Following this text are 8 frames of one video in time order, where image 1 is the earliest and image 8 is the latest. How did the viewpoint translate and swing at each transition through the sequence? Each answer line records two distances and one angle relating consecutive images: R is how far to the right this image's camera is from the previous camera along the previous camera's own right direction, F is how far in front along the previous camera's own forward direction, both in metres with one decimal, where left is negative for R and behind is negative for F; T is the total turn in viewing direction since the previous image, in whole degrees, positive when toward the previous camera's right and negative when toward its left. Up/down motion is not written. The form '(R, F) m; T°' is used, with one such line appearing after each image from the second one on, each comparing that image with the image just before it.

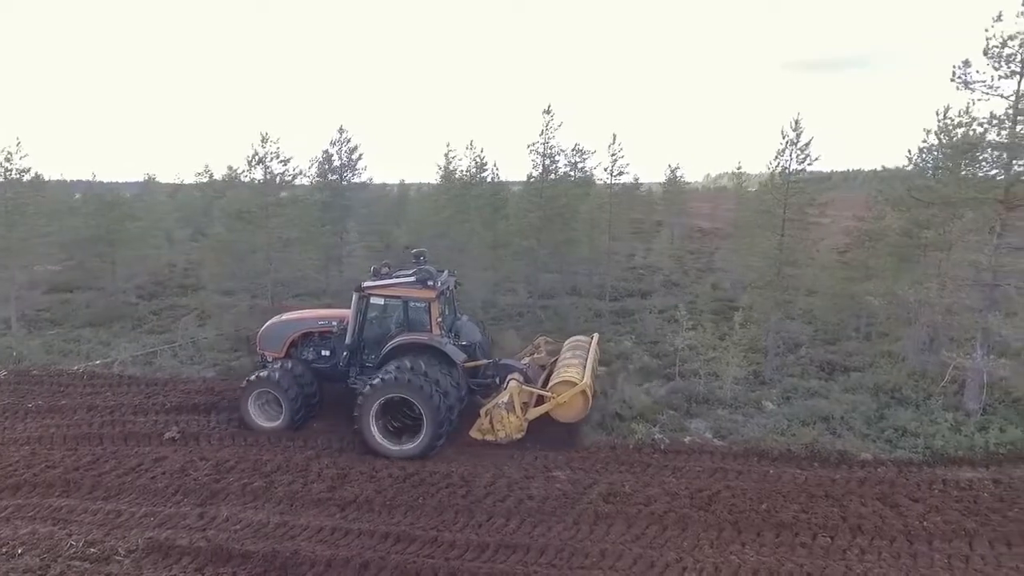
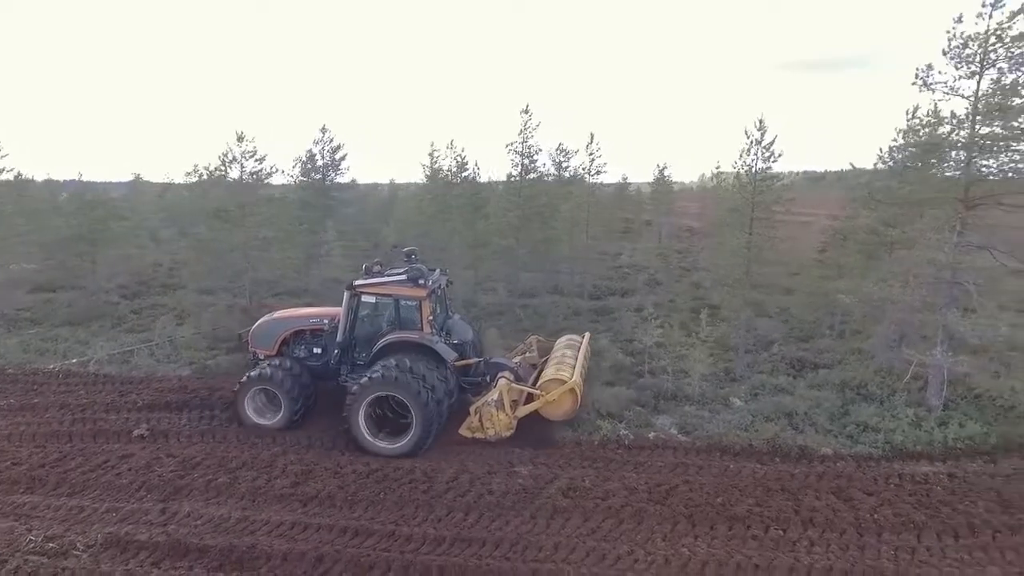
(+0.4, -0.1) m; 0°
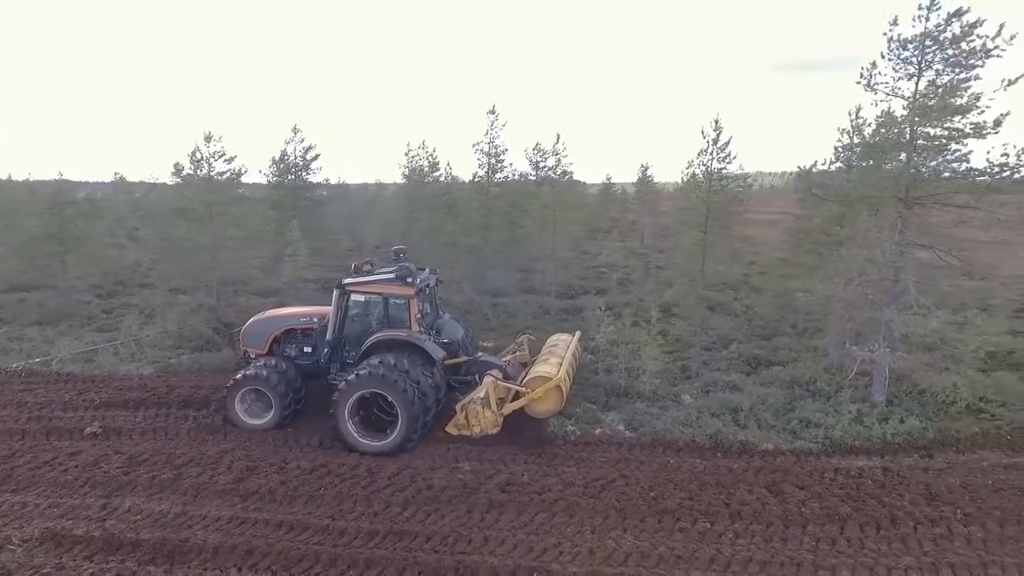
(+0.6, -0.1) m; 0°
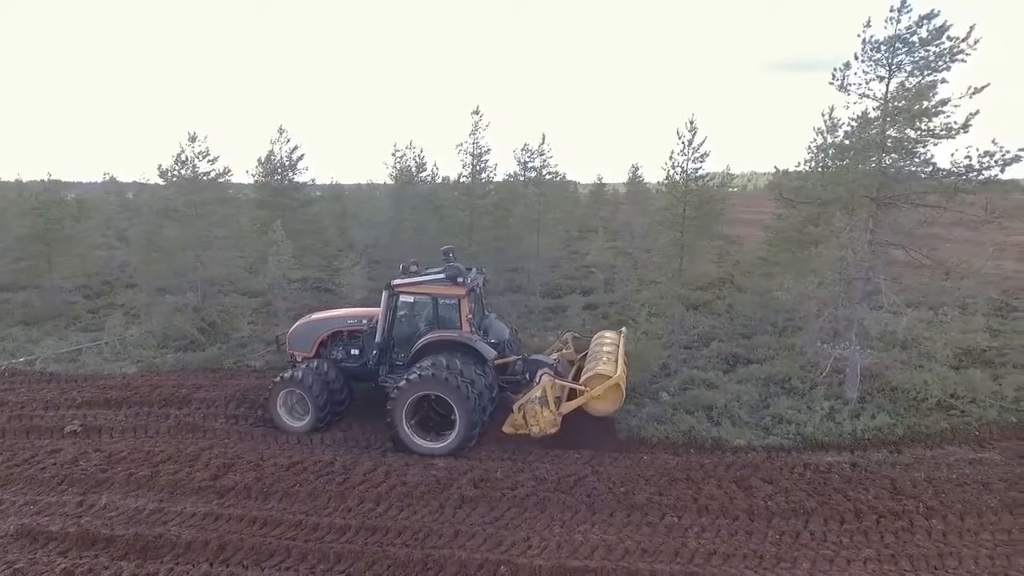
(+0.2, -0.1) m; 0°
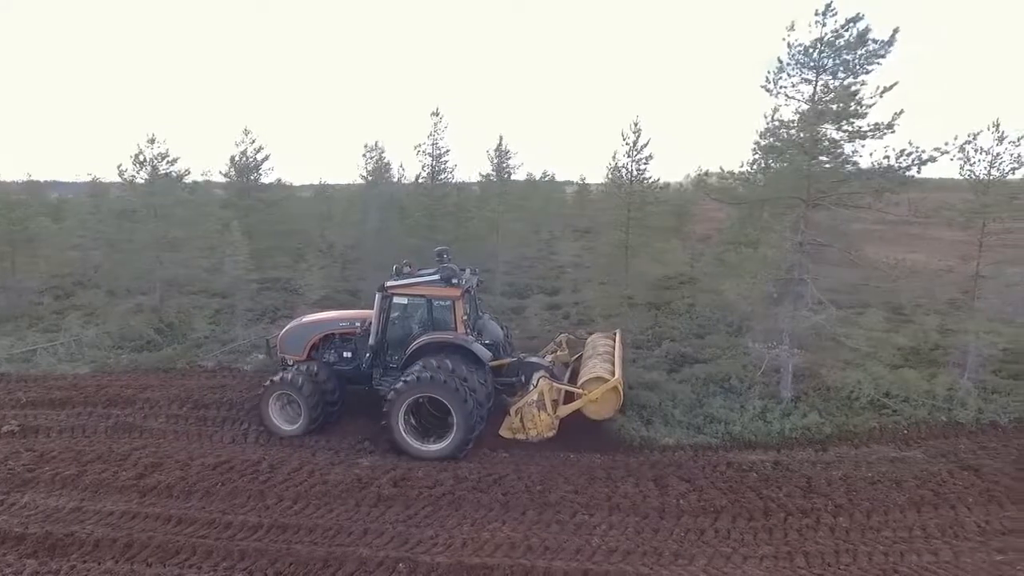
(+0.9, -0.1) m; 0°
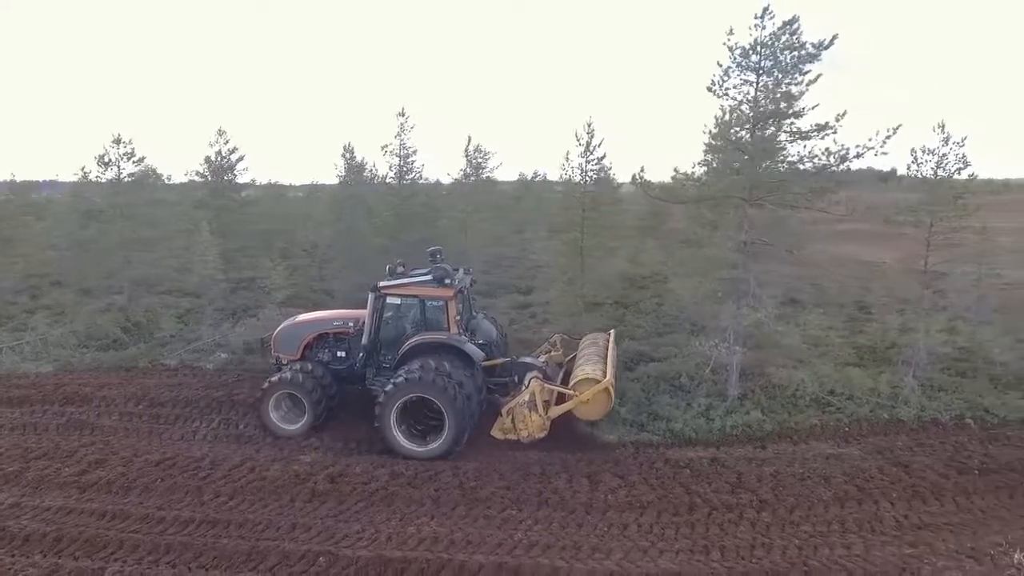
(+0.7, -0.1) m; 0°
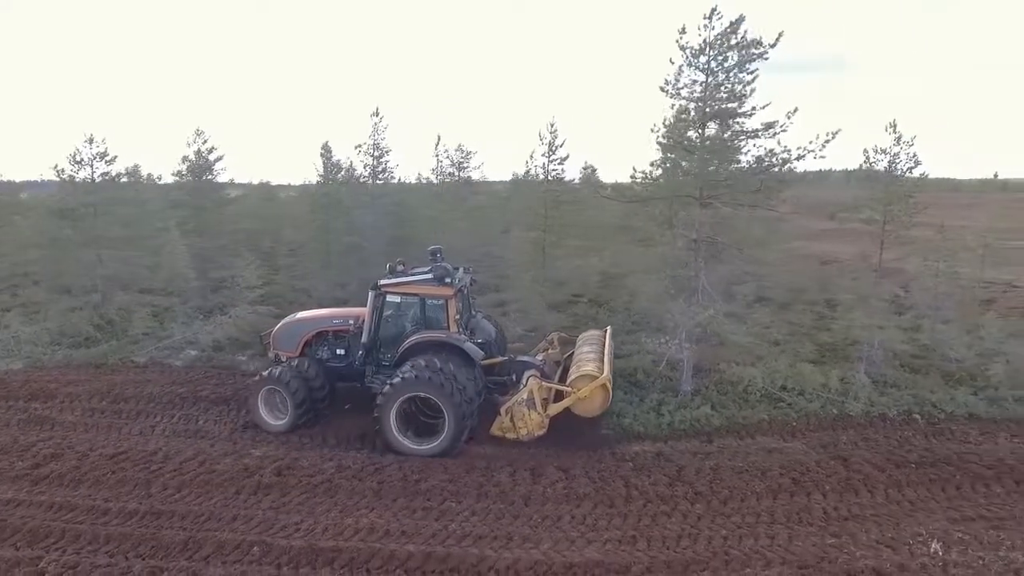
(+0.6, -0.1) m; 0°
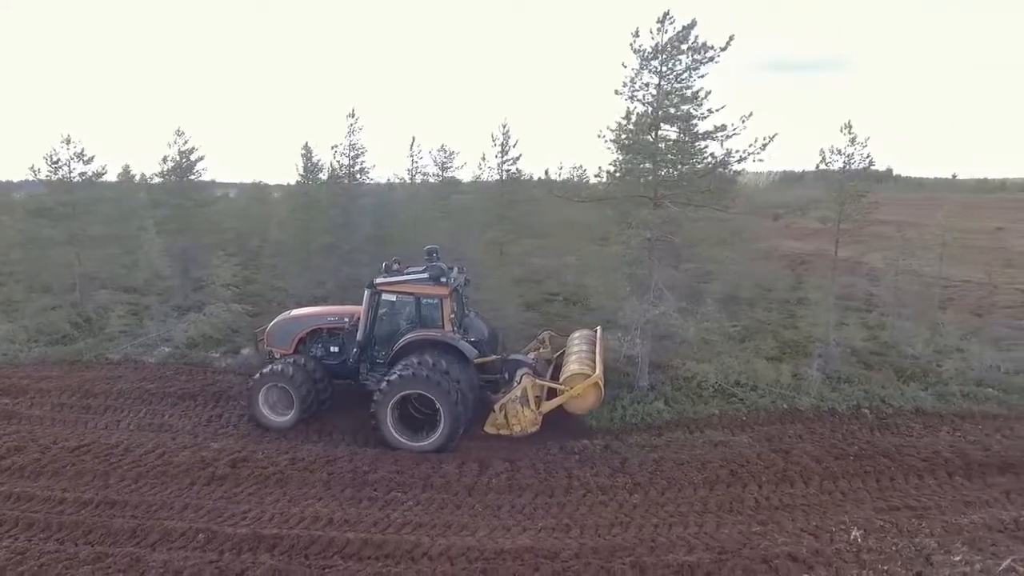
(+0.6, -0.2) m; 0°
